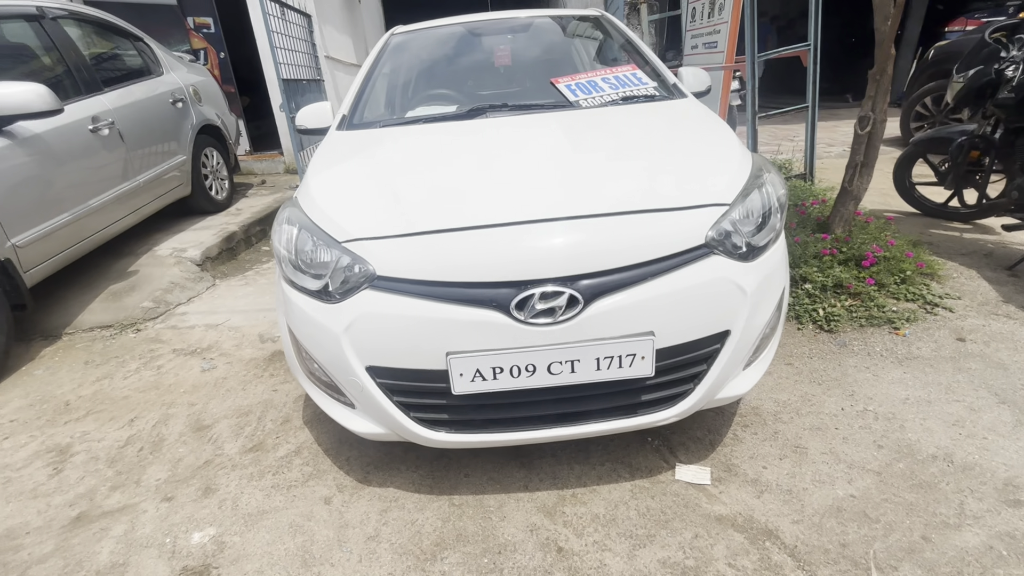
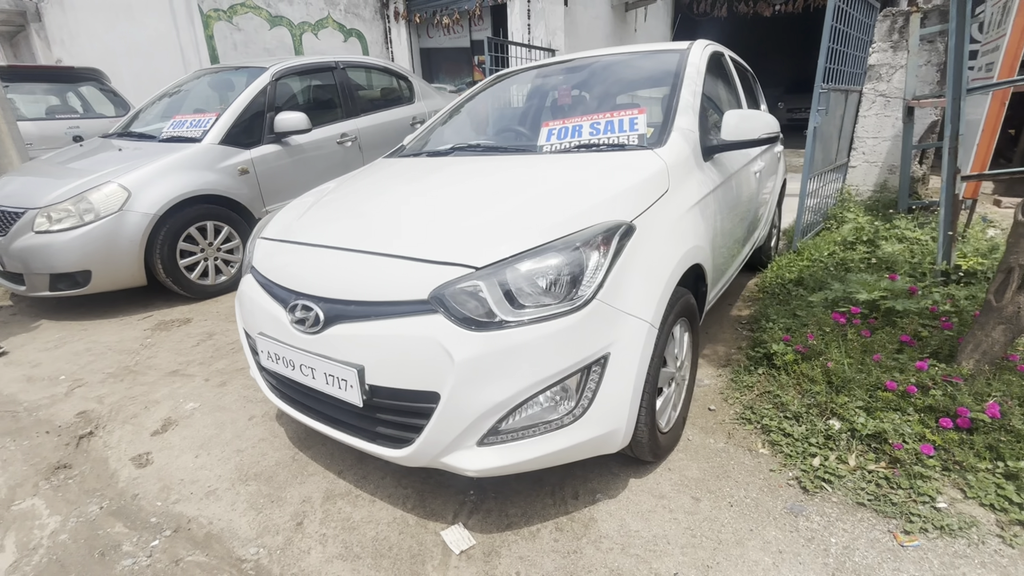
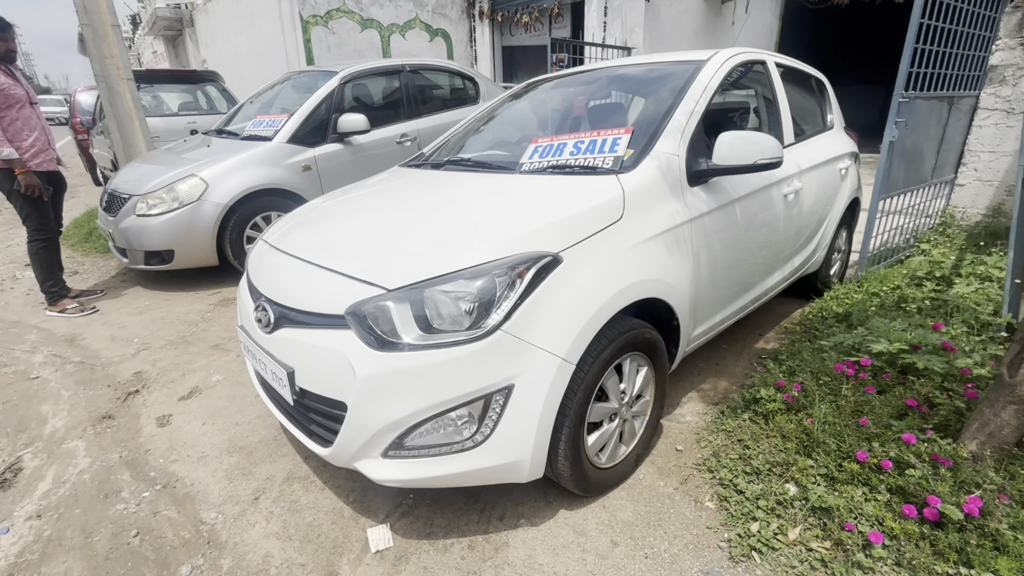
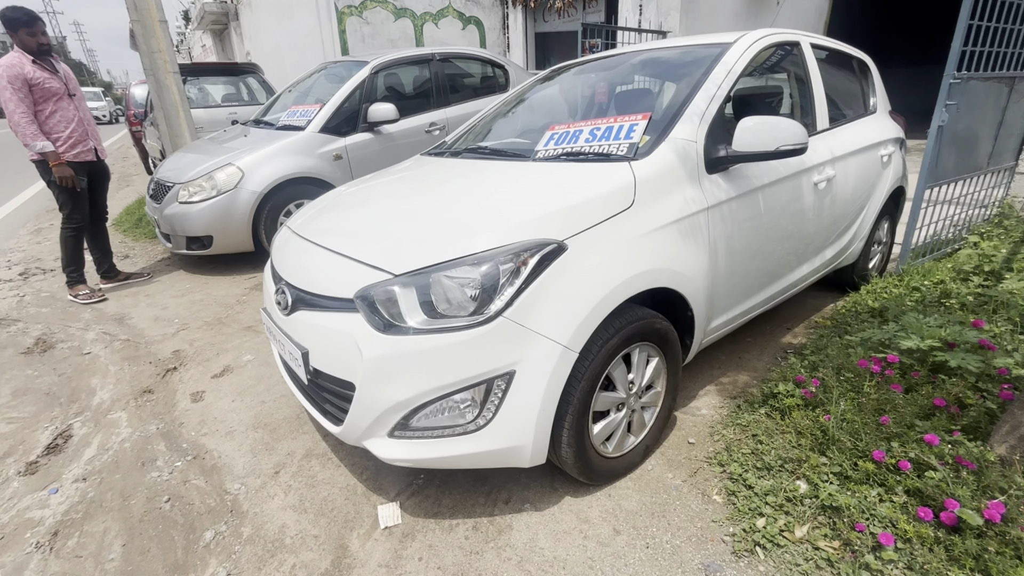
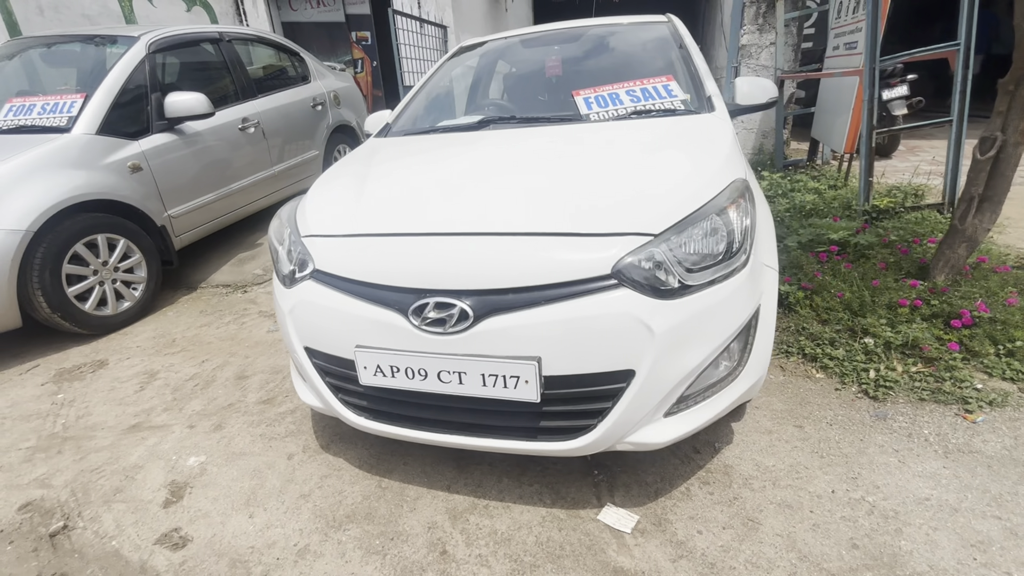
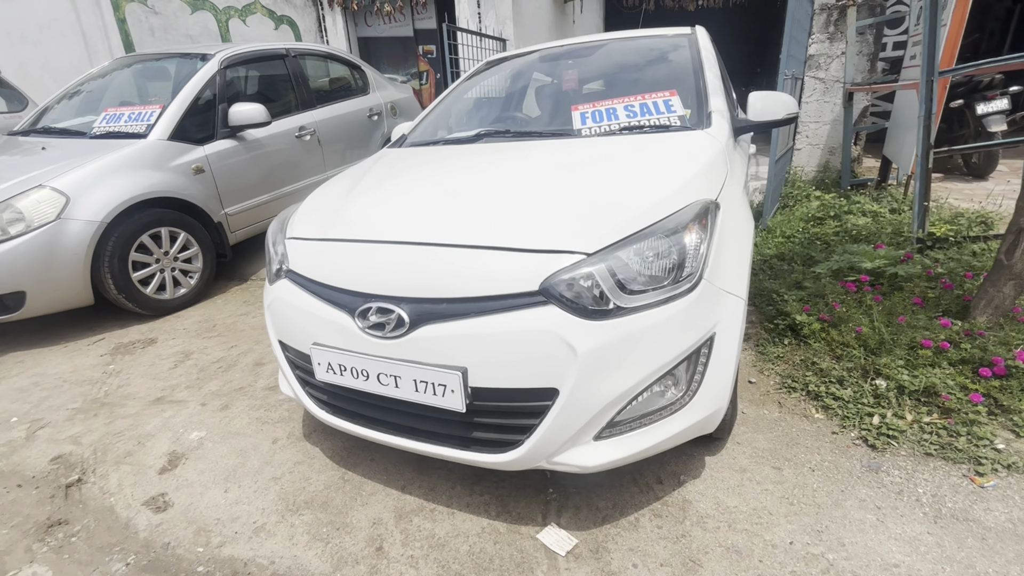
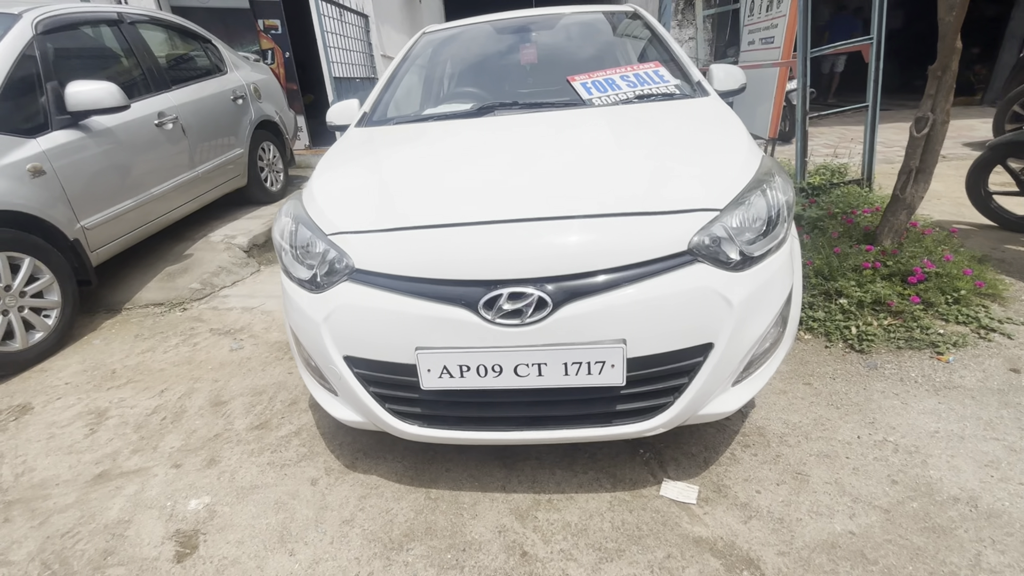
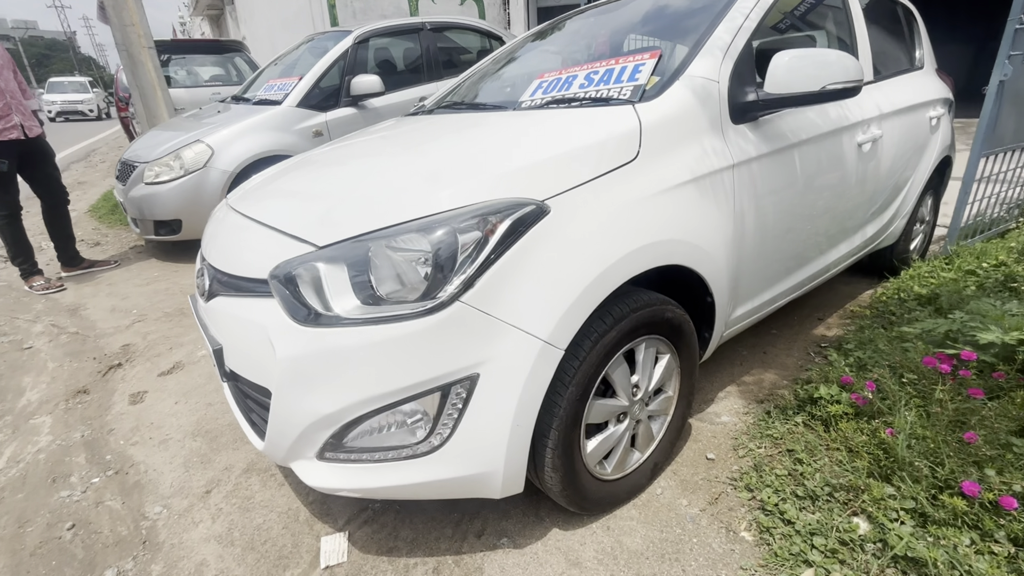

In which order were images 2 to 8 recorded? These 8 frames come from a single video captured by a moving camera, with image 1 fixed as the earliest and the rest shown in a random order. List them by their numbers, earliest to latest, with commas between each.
7, 5, 6, 2, 3, 4, 8
